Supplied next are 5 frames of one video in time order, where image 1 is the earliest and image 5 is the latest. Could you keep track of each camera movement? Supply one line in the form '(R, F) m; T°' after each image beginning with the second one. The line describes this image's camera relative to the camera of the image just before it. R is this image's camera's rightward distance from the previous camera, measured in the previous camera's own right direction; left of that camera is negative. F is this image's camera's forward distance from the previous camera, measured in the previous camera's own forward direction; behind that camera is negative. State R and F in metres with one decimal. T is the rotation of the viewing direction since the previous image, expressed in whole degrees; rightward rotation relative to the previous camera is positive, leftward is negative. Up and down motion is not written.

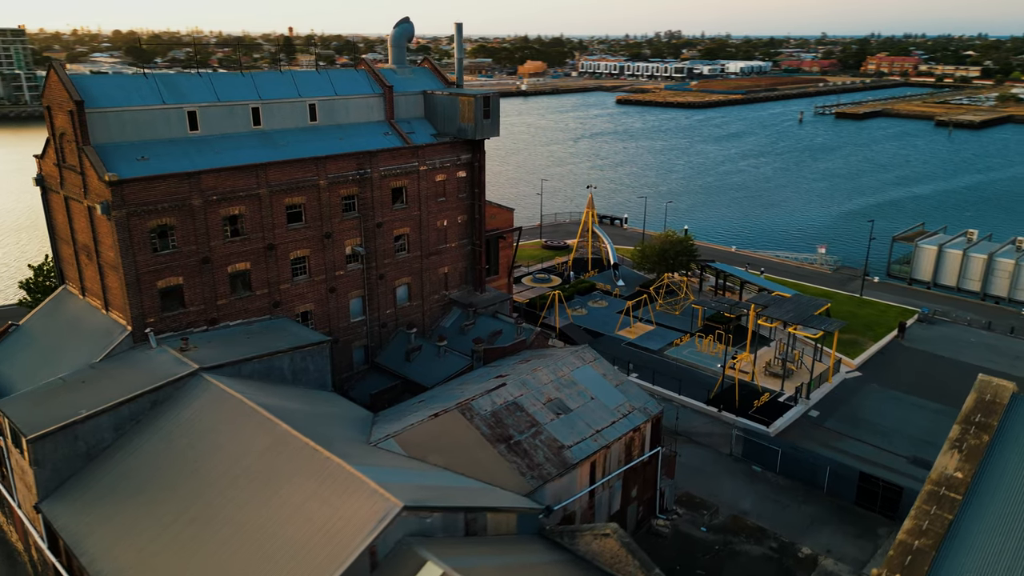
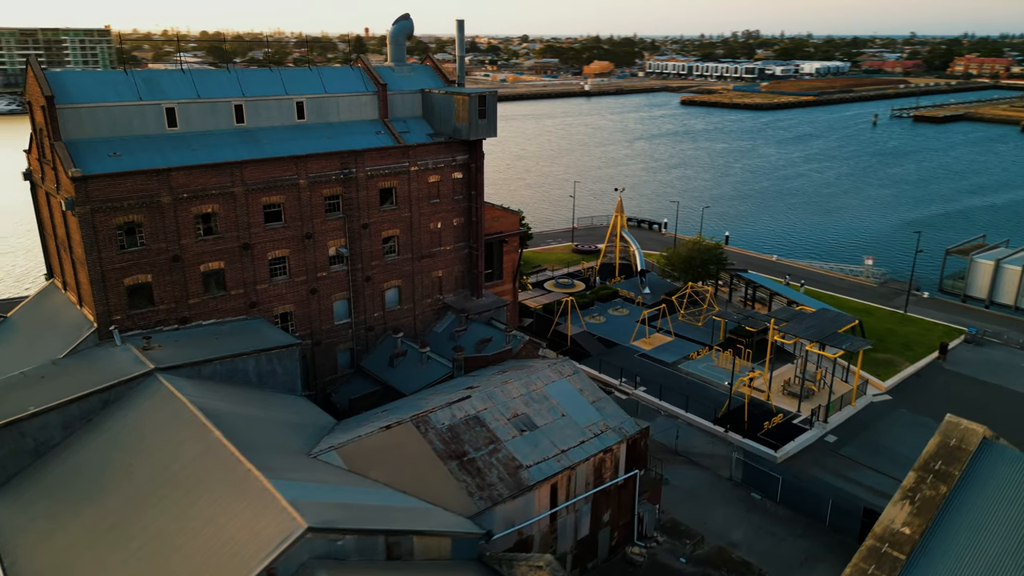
(+4.0, +1.7) m; -5°
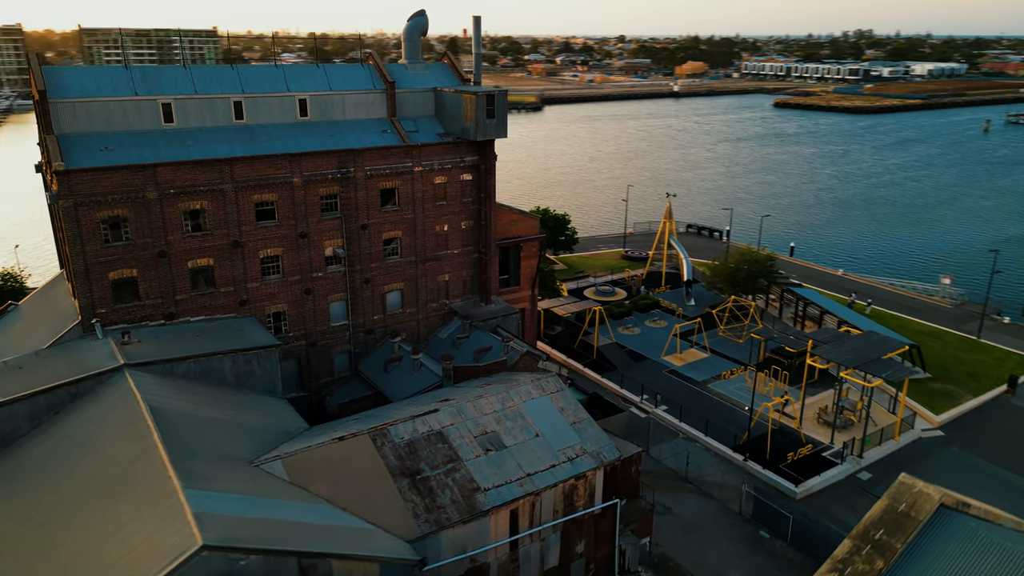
(+4.3, +2.0) m; -7°
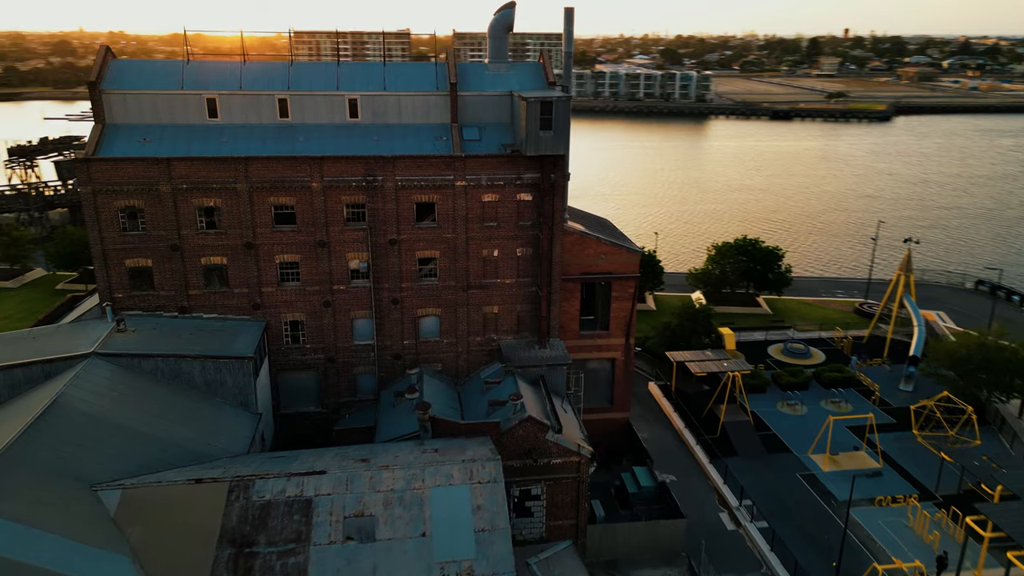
(+11.9, +9.2) m; -25°
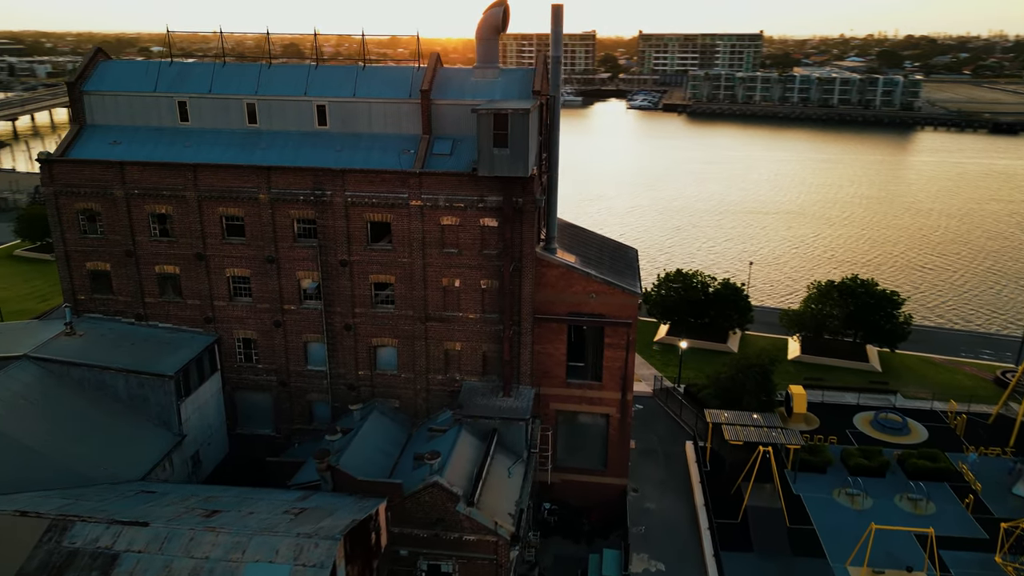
(+8.8, +5.7) m; -14°
